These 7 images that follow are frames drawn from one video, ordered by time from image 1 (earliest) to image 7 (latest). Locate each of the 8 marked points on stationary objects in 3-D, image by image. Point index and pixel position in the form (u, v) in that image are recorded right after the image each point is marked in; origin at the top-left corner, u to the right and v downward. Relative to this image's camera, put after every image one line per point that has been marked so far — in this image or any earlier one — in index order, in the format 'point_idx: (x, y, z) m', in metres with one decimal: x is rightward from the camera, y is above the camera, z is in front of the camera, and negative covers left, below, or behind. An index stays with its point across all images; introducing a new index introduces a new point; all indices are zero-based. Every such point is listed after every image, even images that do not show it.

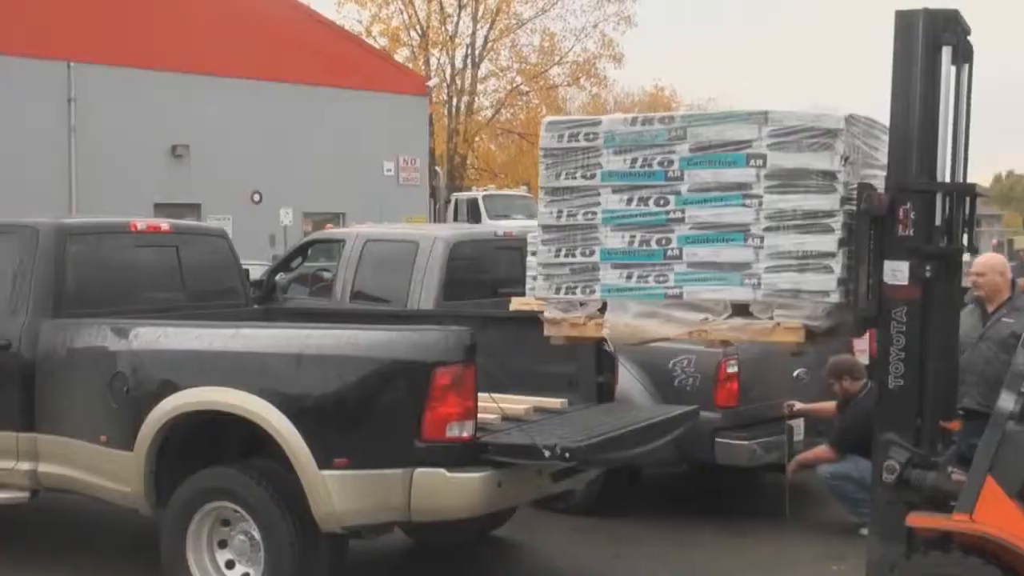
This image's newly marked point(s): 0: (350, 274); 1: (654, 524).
0: (-1.1, +0.1, +8.5) m
1: (+0.8, -1.3, +7.1) m
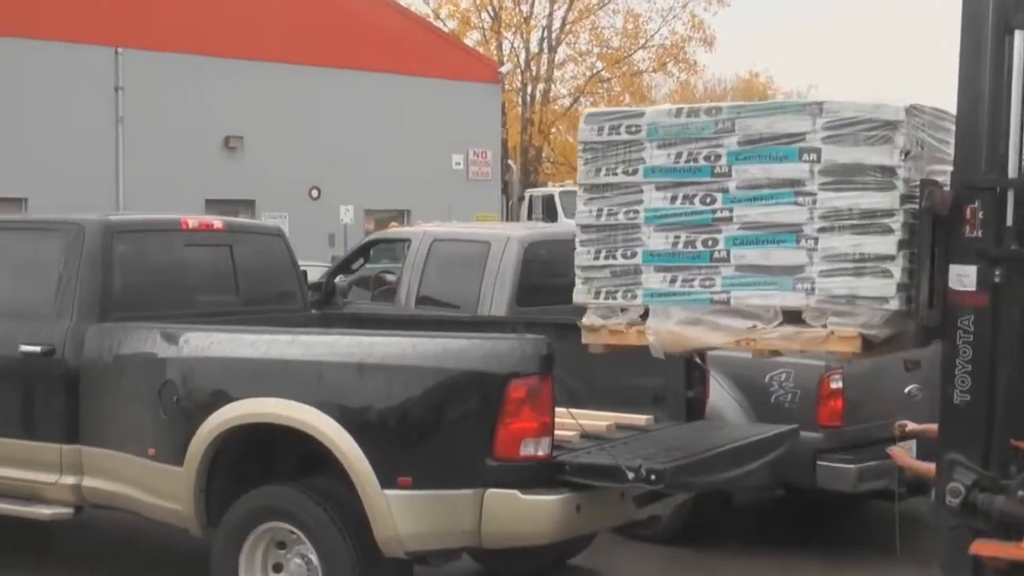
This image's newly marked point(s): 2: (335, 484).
0: (-0.6, +0.1, +8.0) m
1: (+1.2, -1.4, +6.5) m
2: (-0.7, -0.8, +5.1) m
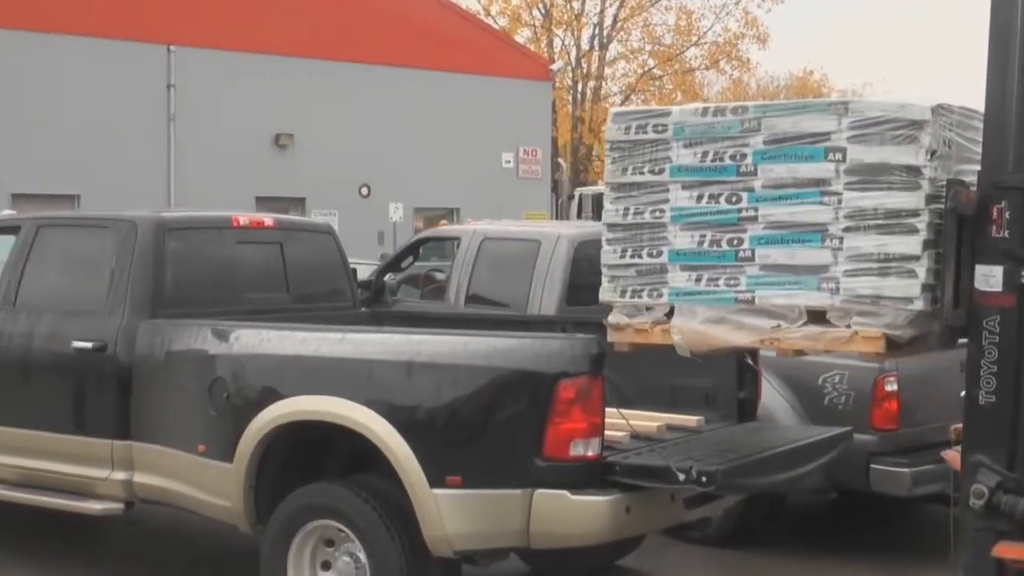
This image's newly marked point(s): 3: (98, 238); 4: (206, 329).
0: (-0.3, +0.1, +8.0) m
1: (+1.4, -1.4, +6.4) m
2: (-0.5, -0.8, +5.1) m
3: (-2.0, +0.2, +6.2) m
4: (-1.3, -0.2, +5.6) m
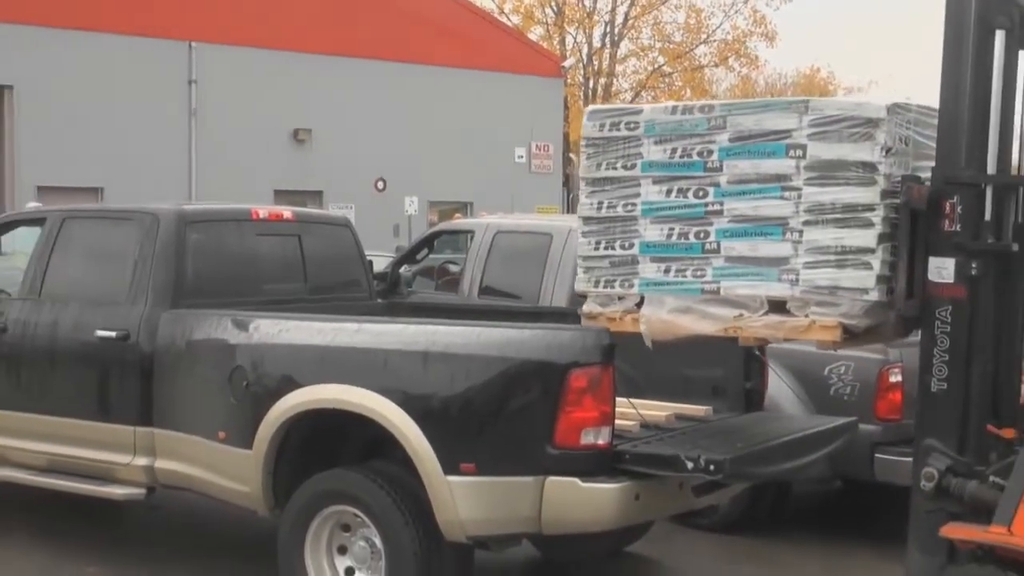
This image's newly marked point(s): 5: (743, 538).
0: (-0.2, +0.1, +8.1) m
1: (+1.5, -1.3, +6.5) m
2: (-0.5, -0.8, +5.3) m
3: (-1.9, +0.3, +6.3) m
4: (-1.3, -0.1, +5.7) m
5: (+1.2, -1.3, +6.7) m
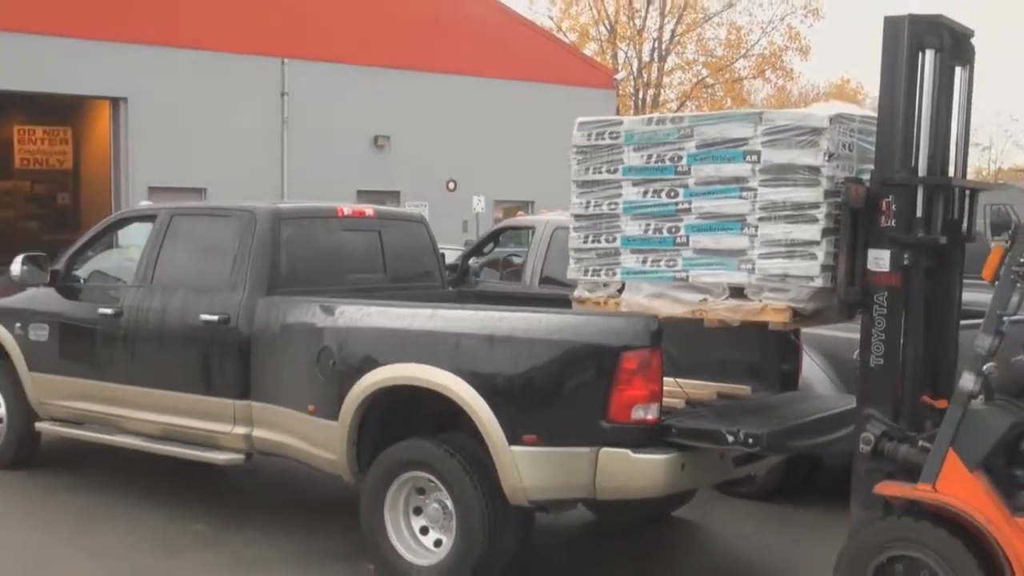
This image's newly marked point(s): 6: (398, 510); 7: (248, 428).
0: (+0.2, +0.2, +8.8) m
1: (+1.8, -1.3, +7.1) m
2: (-0.2, -0.7, +6.0) m
3: (-1.6, +0.3, +7.1) m
4: (-1.0, -0.1, +6.4) m
5: (+1.6, -1.3, +7.3) m
6: (-0.5, -1.1, +6.1) m
7: (-1.4, -0.7, +6.7) m
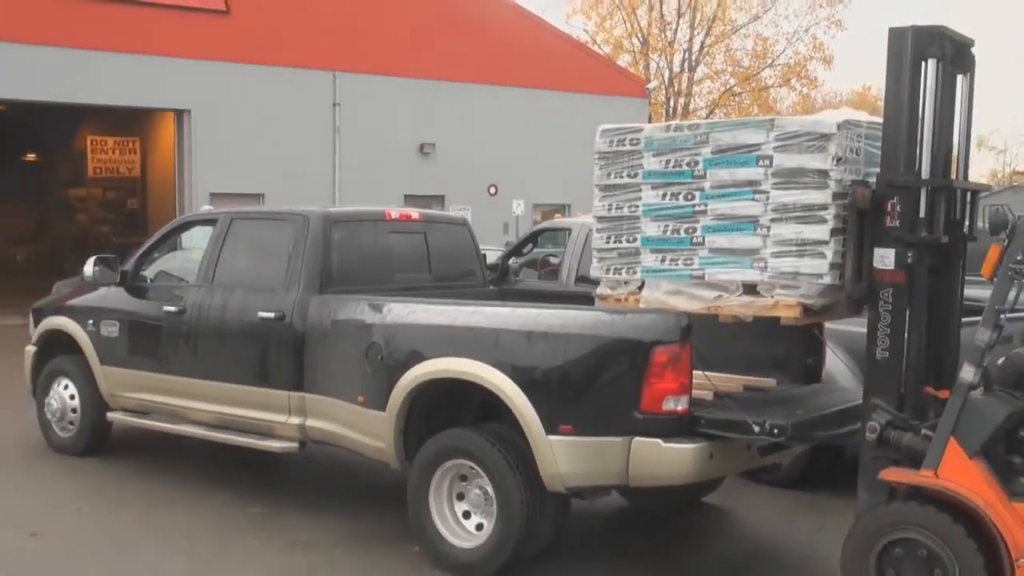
0: (+0.5, +0.2, +9.2) m
1: (+2.0, -1.3, +7.5) m
2: (0.0, -0.7, +6.4) m
3: (-1.4, +0.3, +7.6) m
4: (-0.8, -0.1, +6.9) m
5: (+1.8, -1.2, +7.6) m
6: (-0.4, -1.1, +6.5) m
7: (-1.2, -0.7, +7.2) m
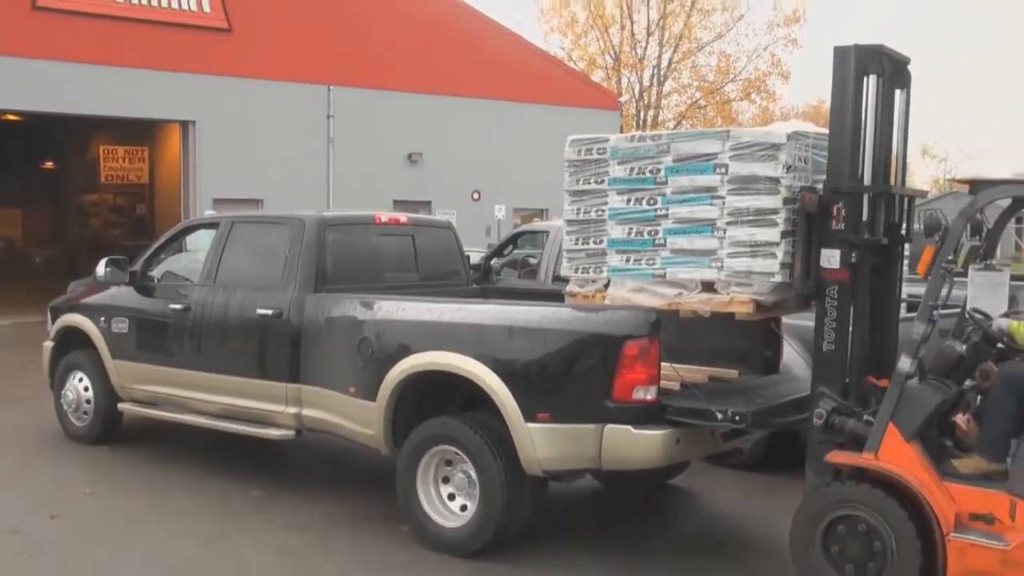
0: (+0.4, +0.2, +9.8) m
1: (+1.9, -1.2, +8.0) m
2: (-0.1, -0.7, +6.9) m
3: (-1.5, +0.4, +8.1) m
4: (-0.9, -0.1, +7.4) m
5: (+1.7, -1.2, +8.2) m
6: (-0.5, -1.0, +7.1) m
7: (-1.3, -0.7, +7.7) m
